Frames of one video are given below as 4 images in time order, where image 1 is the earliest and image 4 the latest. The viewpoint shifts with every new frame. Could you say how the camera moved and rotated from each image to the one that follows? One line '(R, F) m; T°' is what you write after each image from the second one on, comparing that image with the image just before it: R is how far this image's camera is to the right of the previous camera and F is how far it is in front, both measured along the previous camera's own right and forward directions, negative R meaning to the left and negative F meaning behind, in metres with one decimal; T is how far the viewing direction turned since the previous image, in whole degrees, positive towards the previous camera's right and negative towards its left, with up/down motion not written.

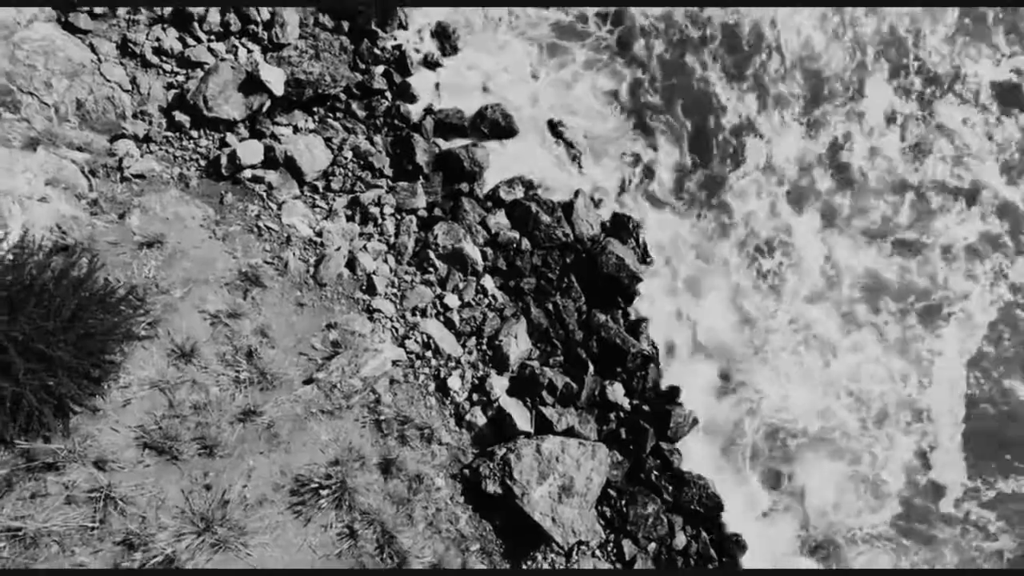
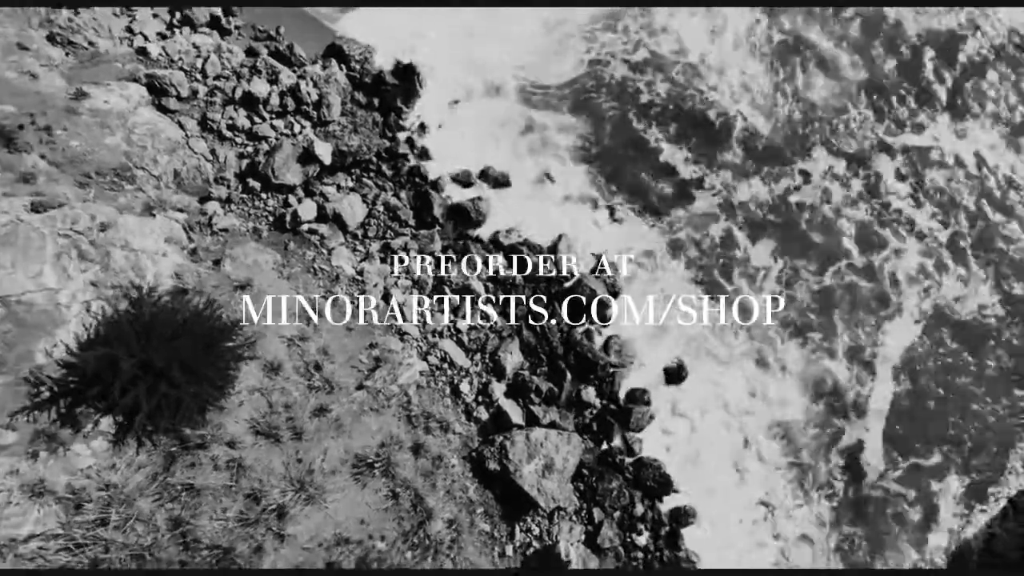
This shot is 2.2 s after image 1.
(0.0, -0.6) m; 0°
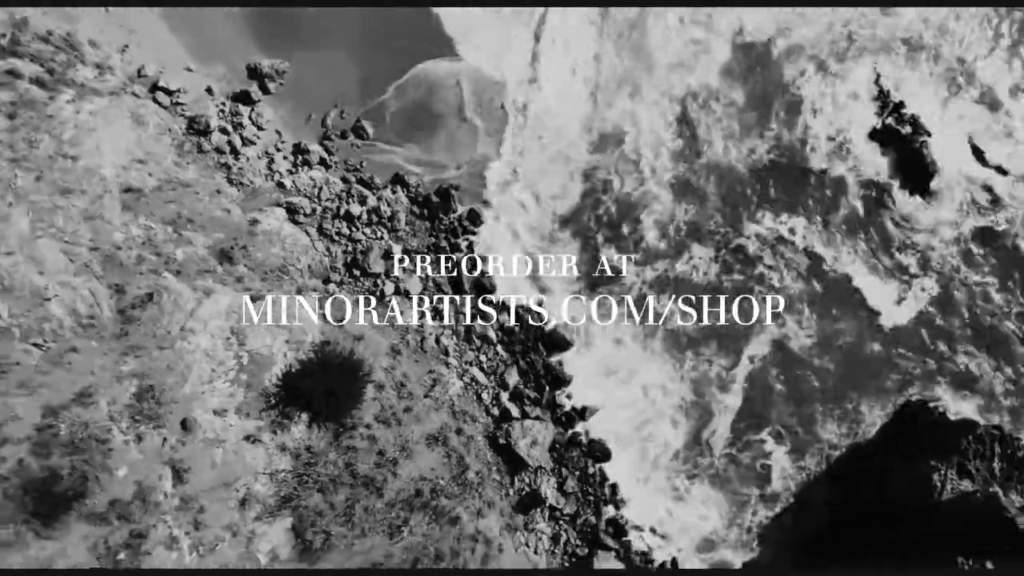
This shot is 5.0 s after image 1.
(0.0, -1.6) m; 0°
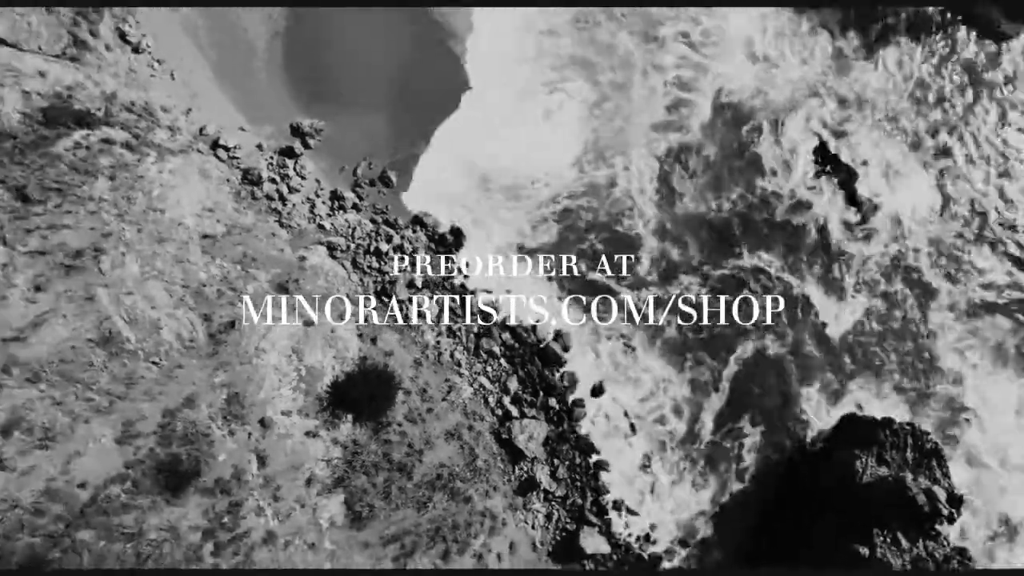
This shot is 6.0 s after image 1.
(0.0, -0.9) m; 0°
